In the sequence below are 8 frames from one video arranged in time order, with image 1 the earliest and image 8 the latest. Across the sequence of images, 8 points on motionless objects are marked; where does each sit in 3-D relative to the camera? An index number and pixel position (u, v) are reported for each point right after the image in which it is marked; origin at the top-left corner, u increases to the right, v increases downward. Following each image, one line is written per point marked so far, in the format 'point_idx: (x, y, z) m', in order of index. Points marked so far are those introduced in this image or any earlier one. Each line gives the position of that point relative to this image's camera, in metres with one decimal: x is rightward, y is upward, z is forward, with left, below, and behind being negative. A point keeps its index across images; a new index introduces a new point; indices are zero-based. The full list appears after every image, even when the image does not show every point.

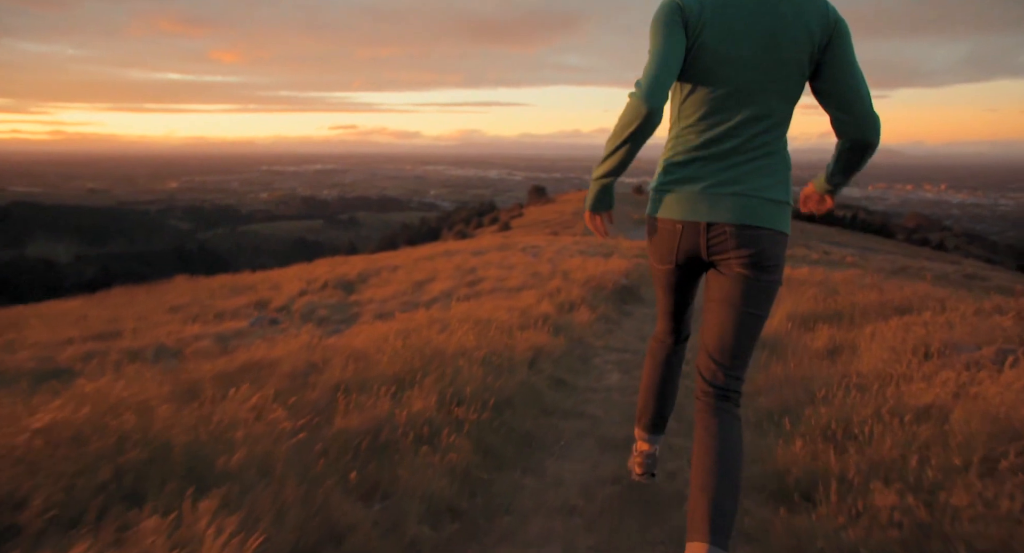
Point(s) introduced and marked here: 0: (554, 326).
0: (+0.5, -0.5, +8.1) m
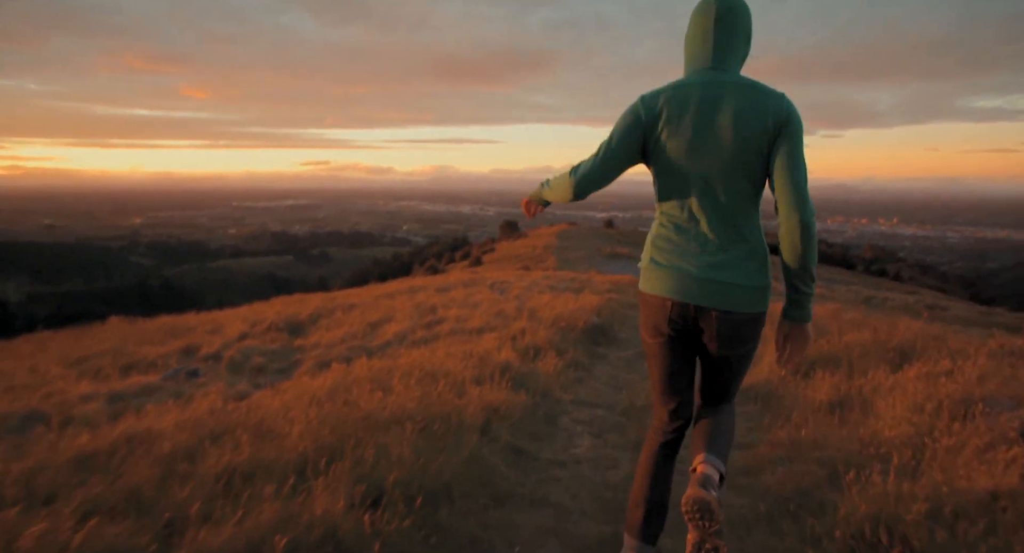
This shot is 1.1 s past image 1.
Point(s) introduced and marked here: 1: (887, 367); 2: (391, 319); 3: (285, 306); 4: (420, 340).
0: (+0.1, -1.0, +7.0) m
1: (+3.6, -0.9, +7.0) m
2: (-2.2, -0.7, +13.0) m
3: (-5.3, -0.7, +17.1) m
4: (-1.3, -0.9, +10.5) m
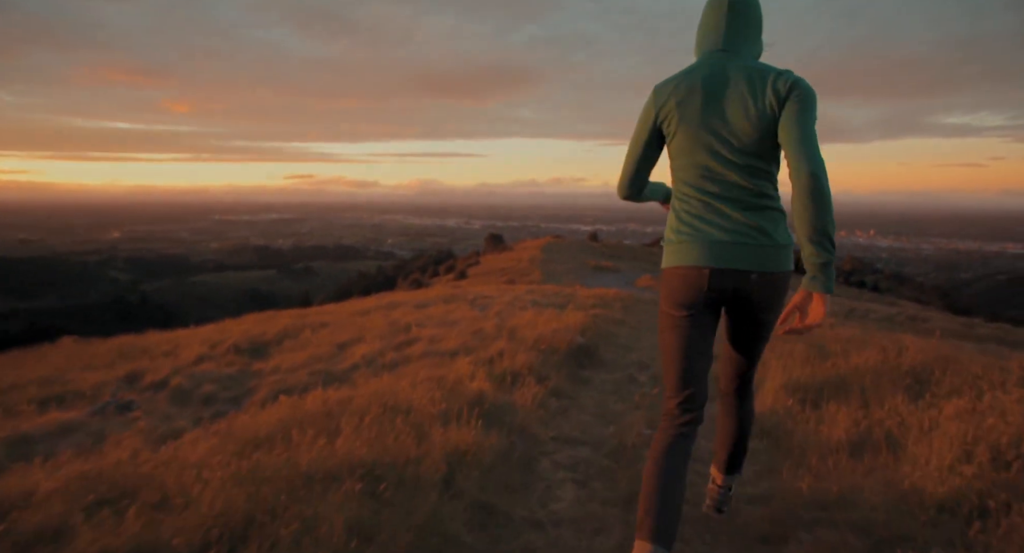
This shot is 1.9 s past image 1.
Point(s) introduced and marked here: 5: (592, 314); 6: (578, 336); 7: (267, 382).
0: (-0.2, -1.1, +6.2) m
1: (+3.3, -1.0, +6.2) m
2: (-2.5, -1.0, +12.2) m
3: (-5.7, -1.1, +16.2) m
4: (-1.6, -1.2, +9.6) m
5: (+1.8, -0.8, +16.4) m
6: (+1.1, -1.0, +11.6) m
7: (-2.9, -1.3, +8.8) m
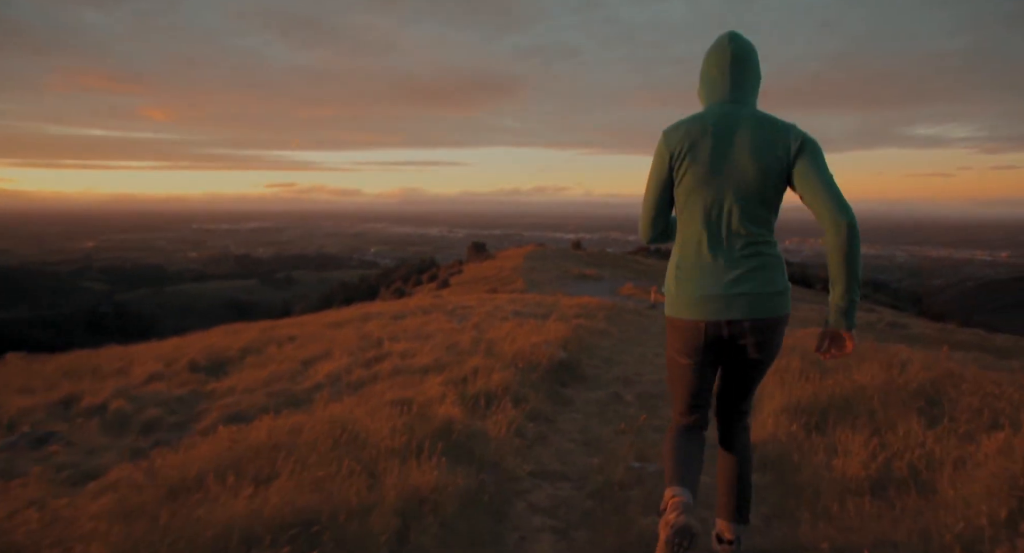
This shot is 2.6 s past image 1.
0: (-0.4, -1.2, +5.5) m
1: (+3.1, -1.1, +5.6) m
2: (-2.9, -1.2, +11.4) m
3: (-6.2, -1.3, +15.3) m
4: (-1.9, -1.3, +8.9) m
5: (+1.4, -1.0, +15.7) m
6: (+0.7, -1.1, +10.9) m
7: (-3.2, -1.4, +8.0) m
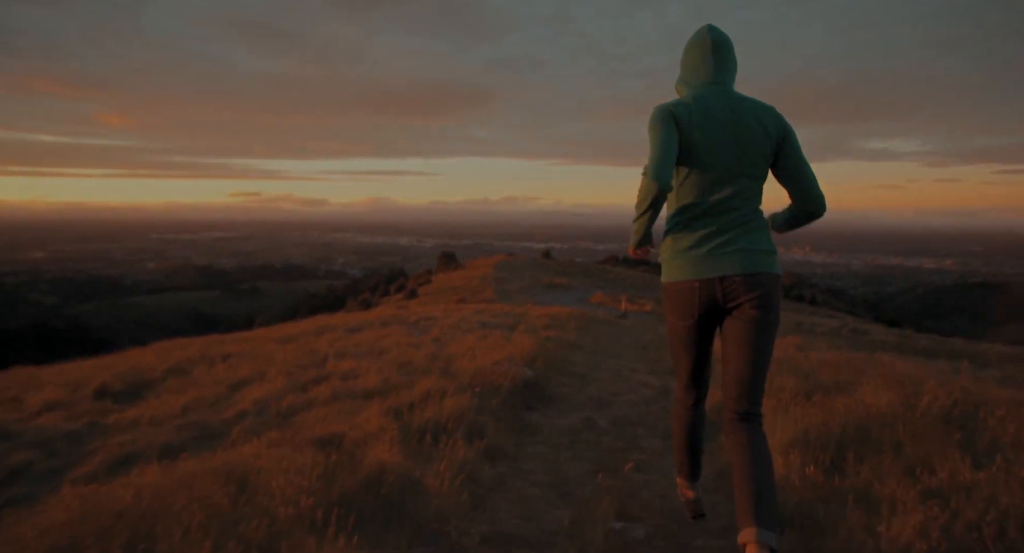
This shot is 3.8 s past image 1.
0: (-0.7, -1.3, +4.2) m
1: (+2.8, -1.2, +4.5) m
2: (-3.4, -1.3, +10.0) m
3: (-6.9, -1.5, +13.8) m
4: (-2.3, -1.4, +7.6) m
5: (+0.6, -1.2, +14.6) m
6: (+0.2, -1.2, +9.7) m
7: (-3.6, -1.5, +6.6) m
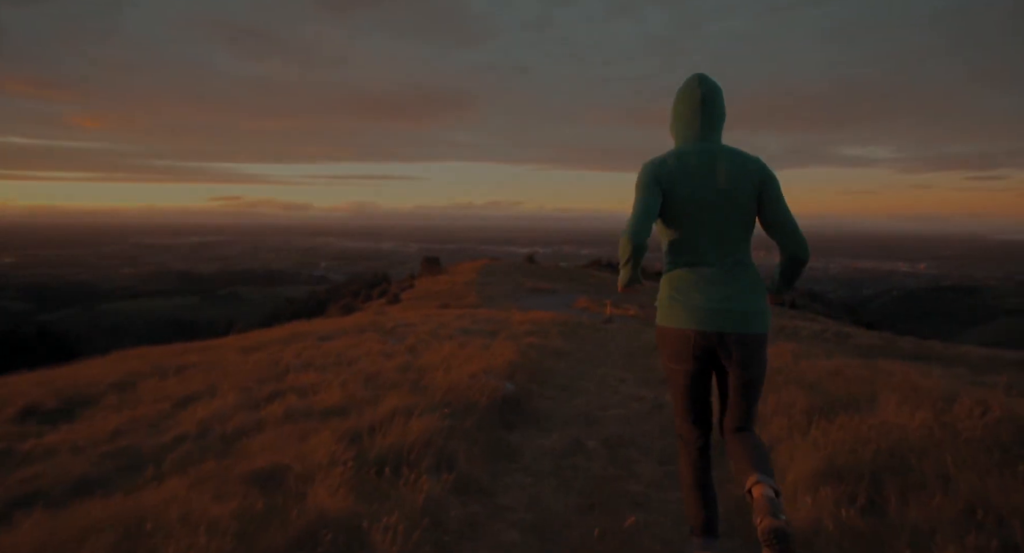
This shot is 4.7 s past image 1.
0: (-0.8, -1.3, +3.3) m
1: (+2.7, -1.2, +3.7) m
2: (-3.7, -1.4, +9.1) m
3: (-7.2, -1.6, +12.8) m
4: (-2.5, -1.4, +6.6) m
5: (+0.3, -1.3, +13.7) m
6: (-0.1, -1.3, +8.8) m
7: (-3.8, -1.5, +5.6) m
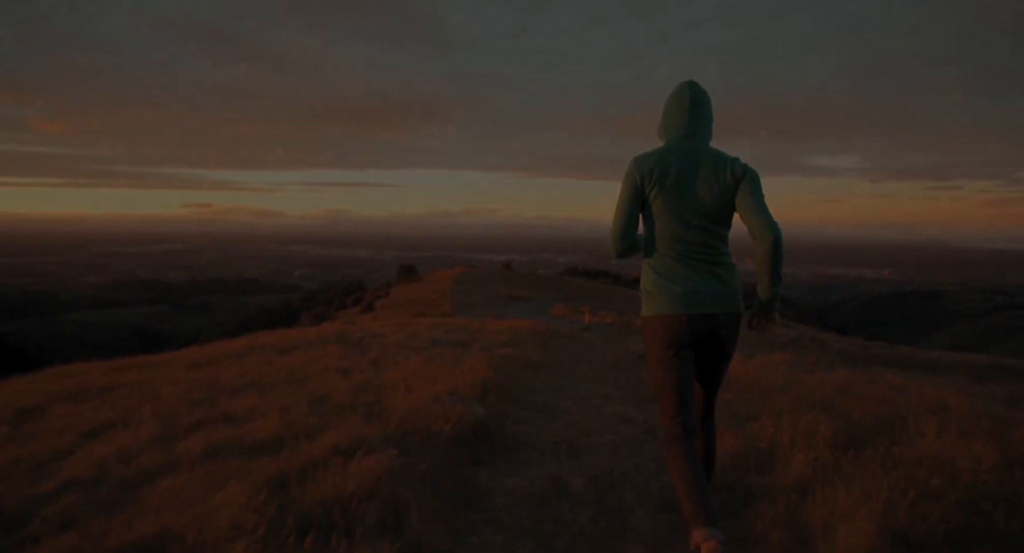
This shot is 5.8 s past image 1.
0: (-1.0, -1.3, +2.1) m
1: (+2.5, -1.2, +2.5) m
2: (-4.0, -1.5, +7.7) m
3: (-7.6, -1.7, +11.3) m
4: (-2.8, -1.5, +5.3) m
5: (-0.2, -1.4, +12.5) m
6: (-0.4, -1.3, +7.6) m
7: (-4.0, -1.6, +4.3) m
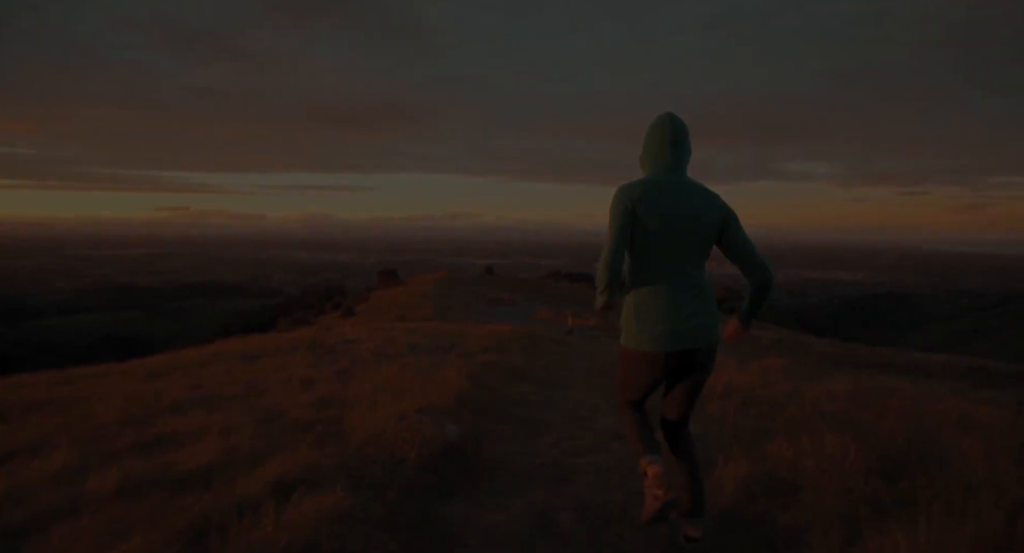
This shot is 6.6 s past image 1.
0: (-1.0, -1.3, +1.2) m
1: (+2.4, -1.1, +1.7) m
2: (-4.2, -1.5, +6.7) m
3: (-7.9, -1.8, +10.2) m
4: (-2.9, -1.5, +4.3) m
5: (-0.5, -1.4, +11.6) m
6: (-0.6, -1.3, +6.7) m
7: (-4.1, -1.6, +3.3) m
